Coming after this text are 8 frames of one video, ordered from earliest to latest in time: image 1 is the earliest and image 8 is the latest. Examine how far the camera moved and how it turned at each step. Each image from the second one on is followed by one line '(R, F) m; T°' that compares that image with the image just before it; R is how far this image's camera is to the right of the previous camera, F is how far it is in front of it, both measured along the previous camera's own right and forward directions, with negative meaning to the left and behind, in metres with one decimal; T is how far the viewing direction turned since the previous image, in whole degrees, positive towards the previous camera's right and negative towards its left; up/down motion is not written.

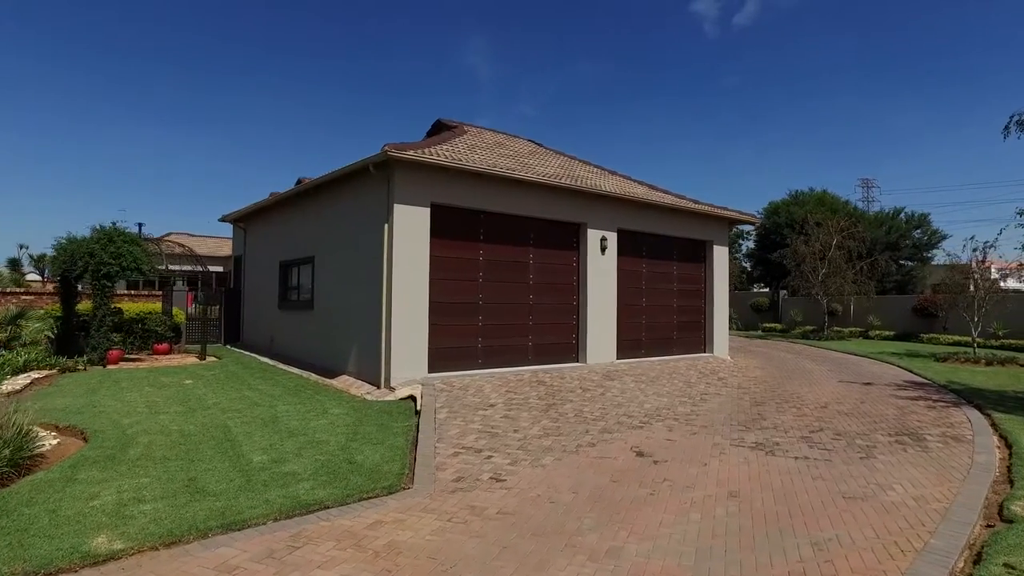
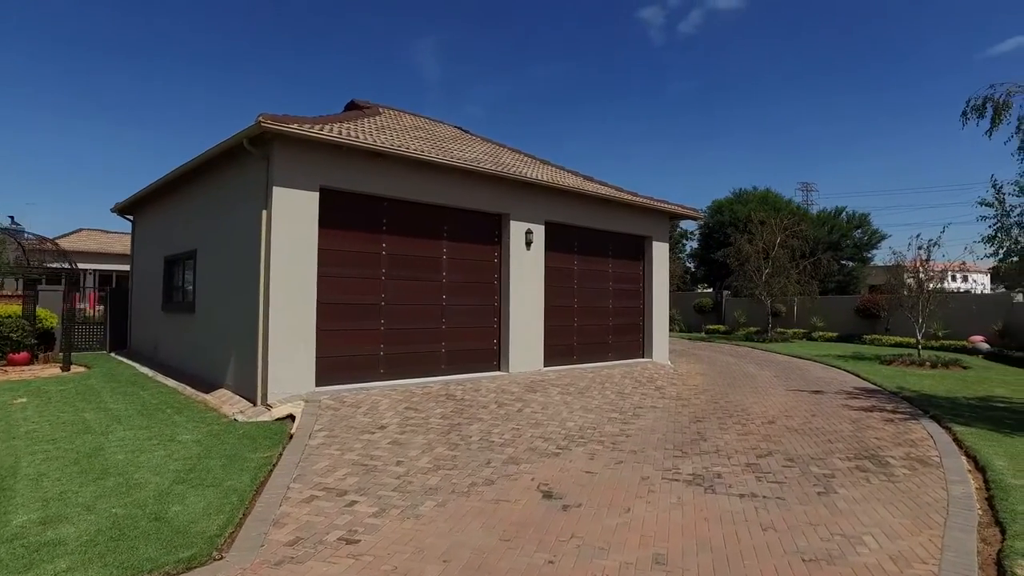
(+0.6, +1.5) m; +4°
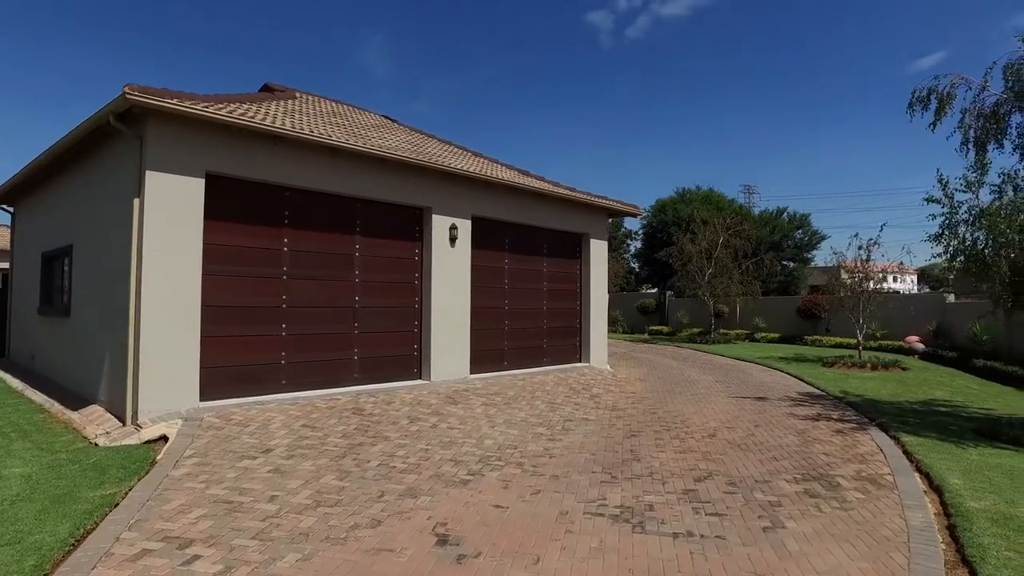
(+0.4, +1.0) m; +4°
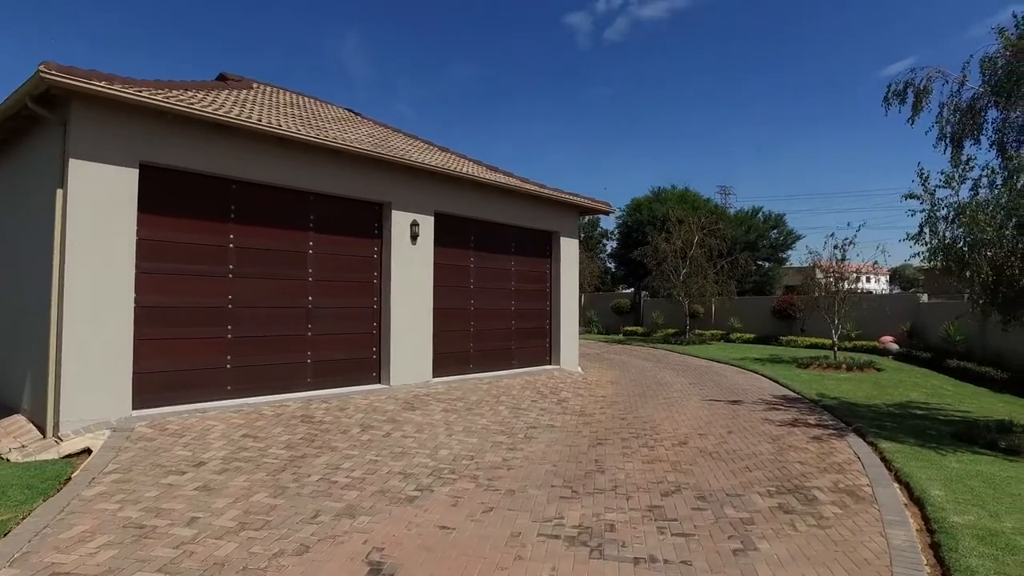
(+0.2, +0.5) m; +2°
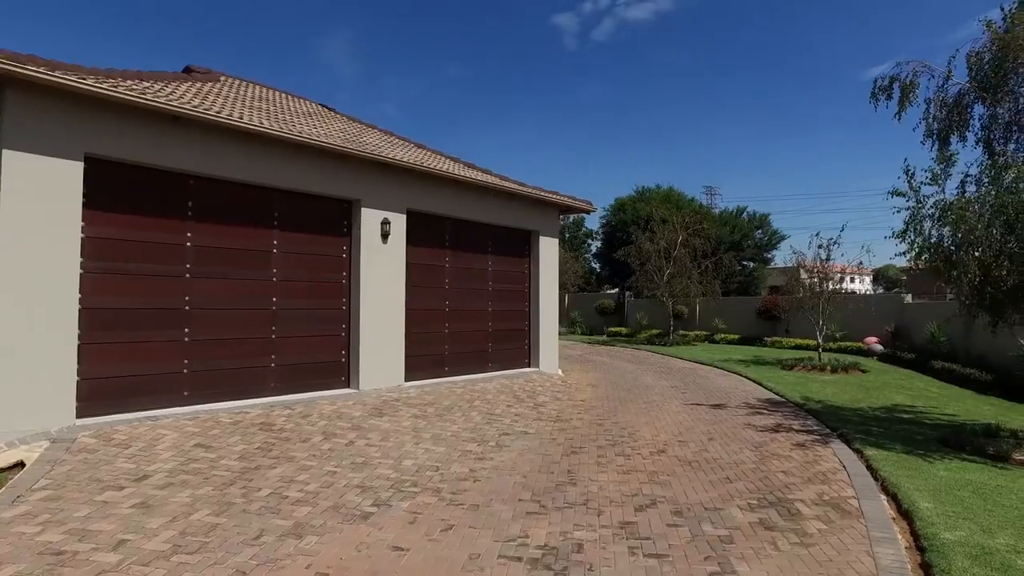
(+0.2, +0.4) m; +1°
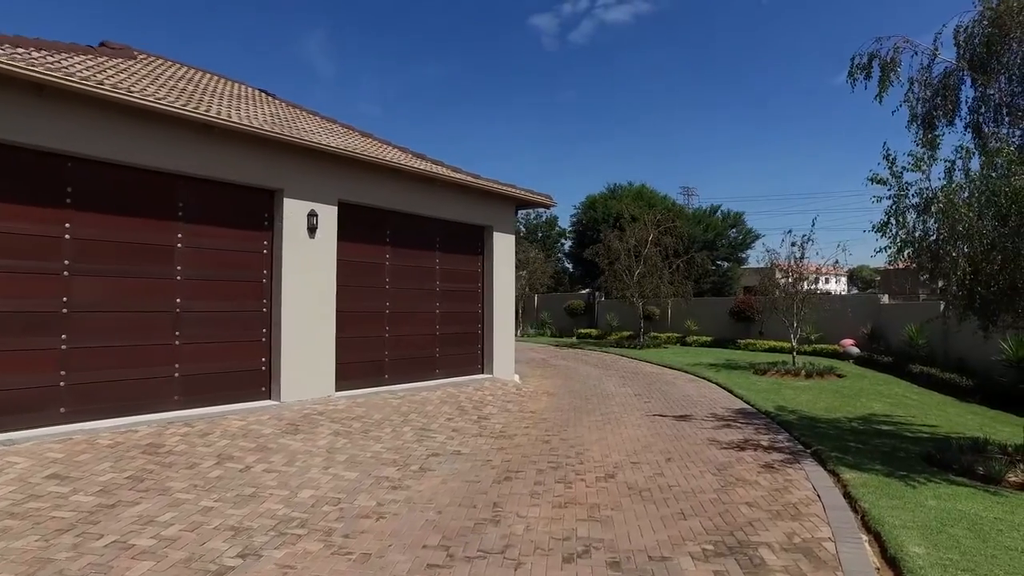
(+0.5, +1.0) m; +2°
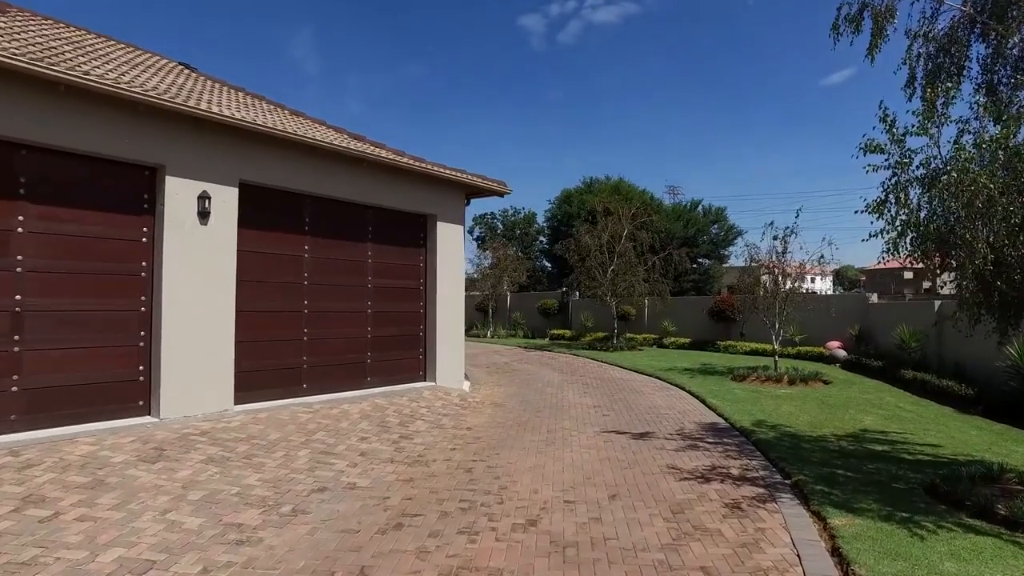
(+0.6, +1.4) m; +1°
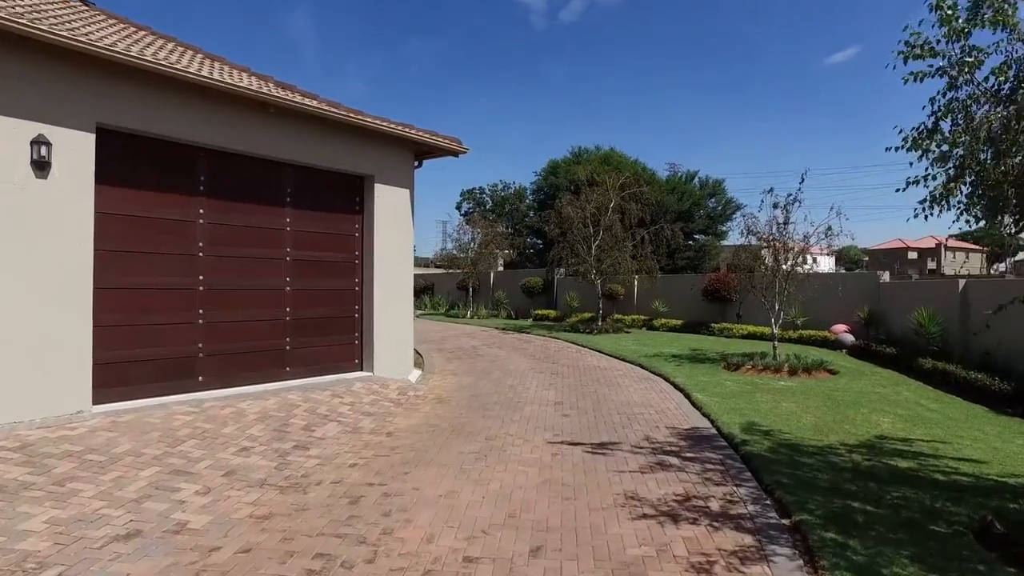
(+0.6, +1.6) m; 0°
